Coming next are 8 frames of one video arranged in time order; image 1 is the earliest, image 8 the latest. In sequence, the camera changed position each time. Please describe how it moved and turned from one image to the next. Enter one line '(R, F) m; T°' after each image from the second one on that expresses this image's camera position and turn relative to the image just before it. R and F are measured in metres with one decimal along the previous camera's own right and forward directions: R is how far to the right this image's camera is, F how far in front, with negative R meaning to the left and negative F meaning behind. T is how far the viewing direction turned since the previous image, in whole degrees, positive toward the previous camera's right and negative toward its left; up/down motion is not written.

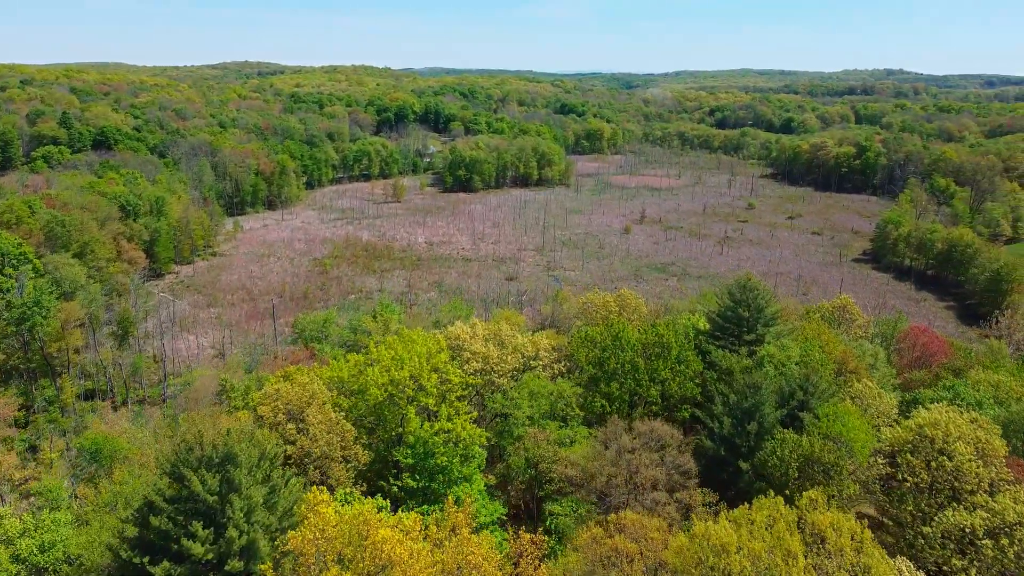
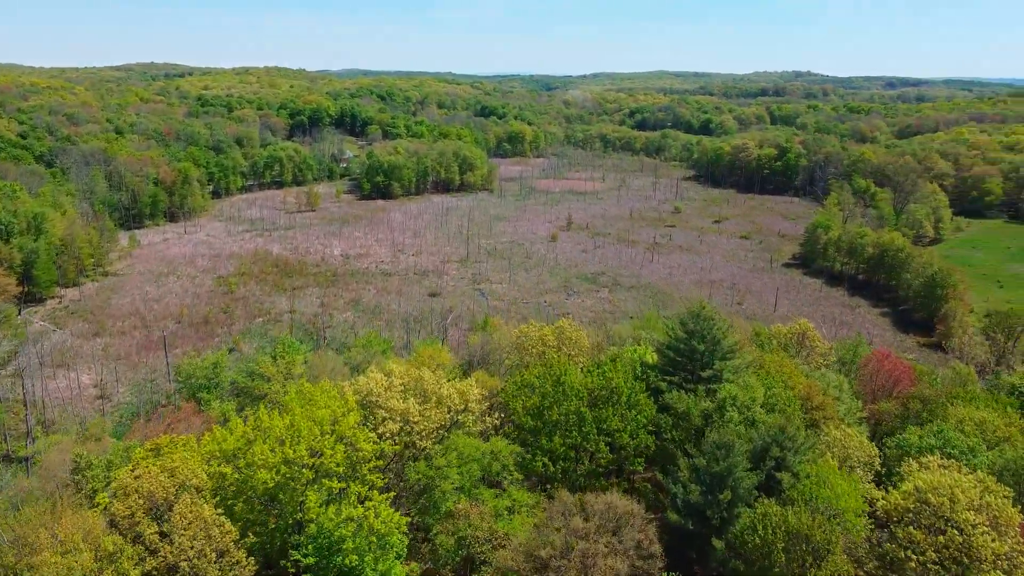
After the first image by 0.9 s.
(+0.1, +4.0) m; +5°
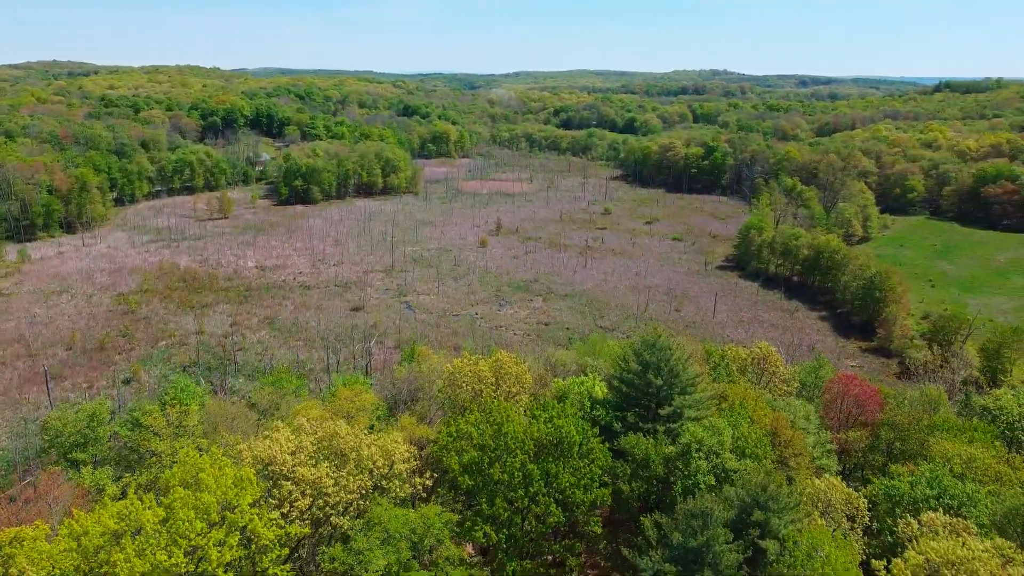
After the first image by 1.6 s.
(-0.1, +3.4) m; +5°
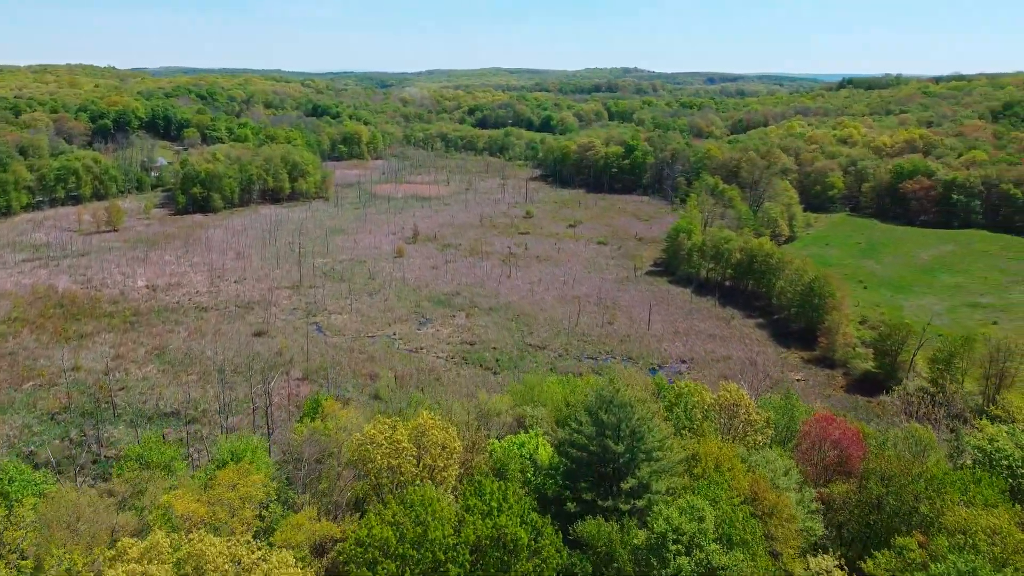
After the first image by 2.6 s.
(0.0, +4.5) m; +6°
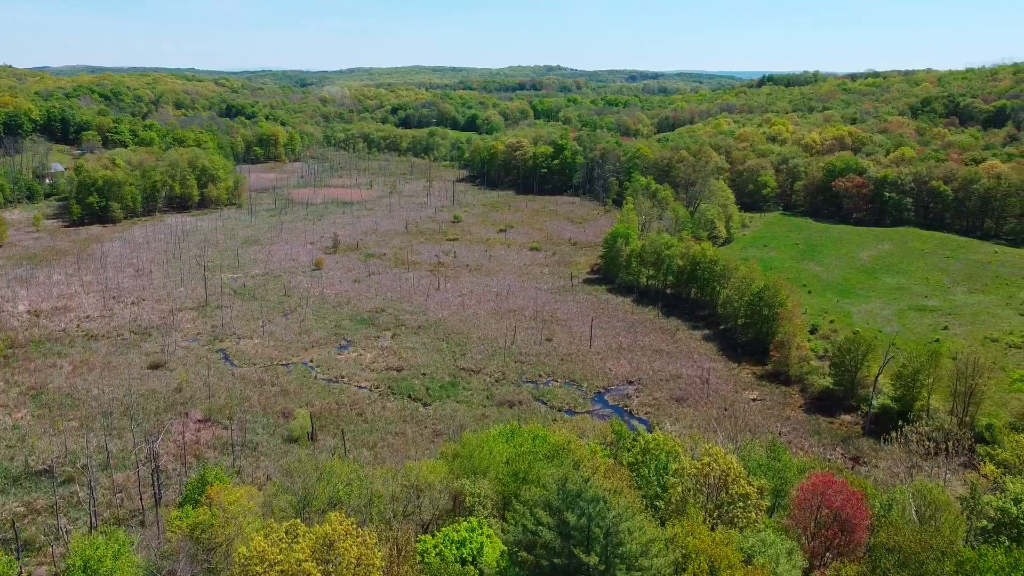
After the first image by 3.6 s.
(-0.1, +4.5) m; +5°
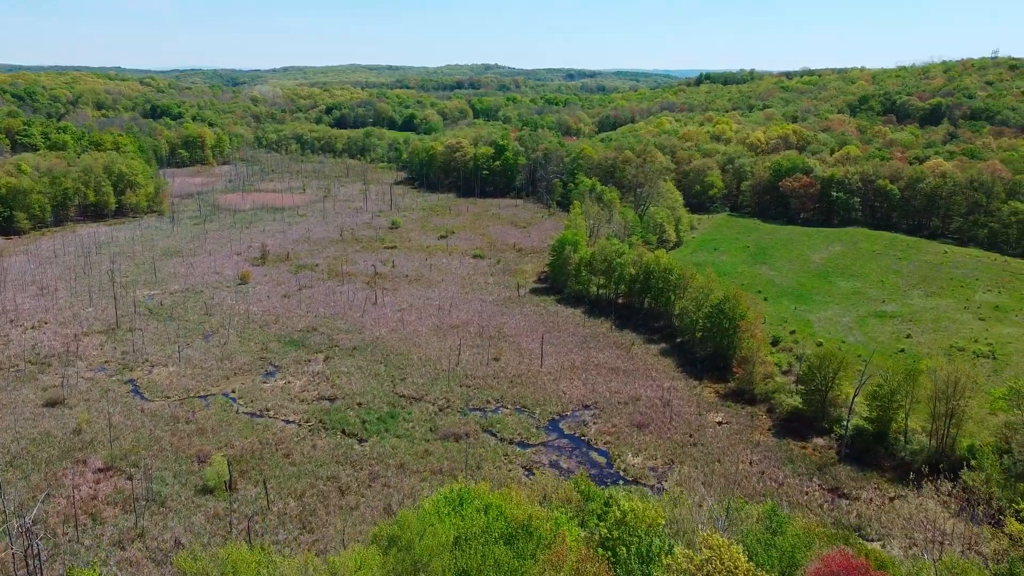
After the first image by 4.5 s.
(-0.1, +3.9) m; +4°
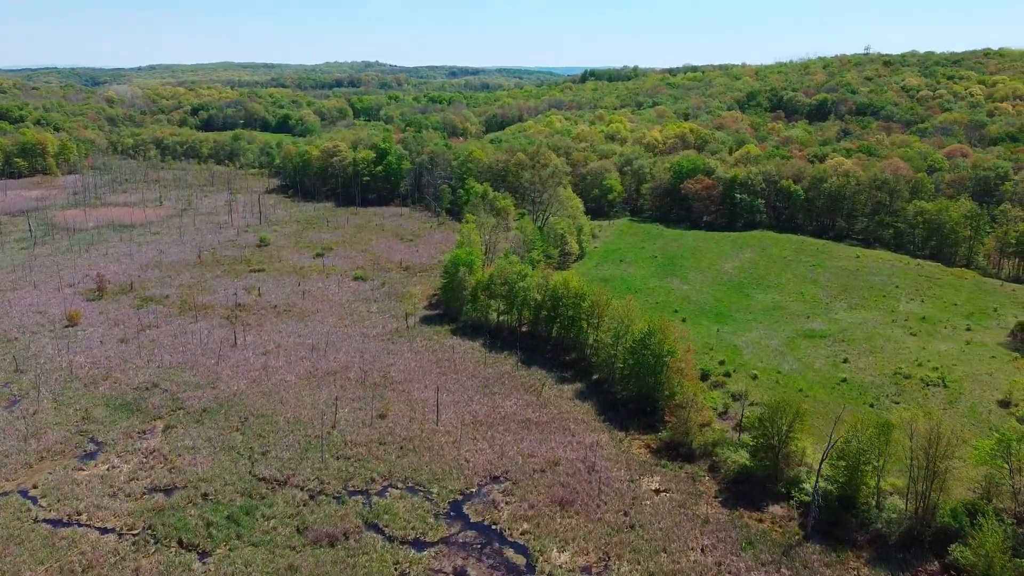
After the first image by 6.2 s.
(+0.3, +7.8) m; +8°
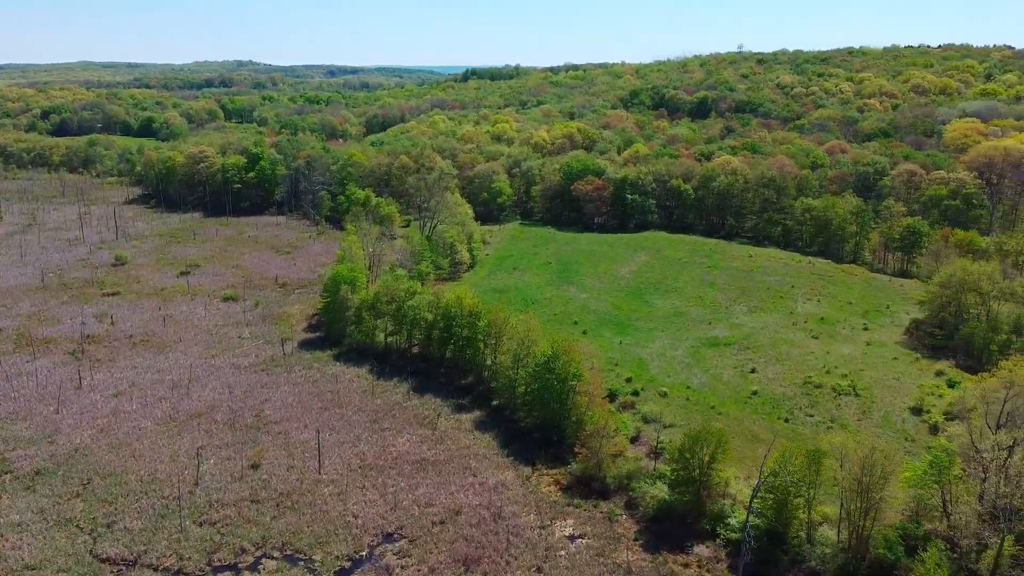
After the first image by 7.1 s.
(+0.1, +3.9) m; +8°
